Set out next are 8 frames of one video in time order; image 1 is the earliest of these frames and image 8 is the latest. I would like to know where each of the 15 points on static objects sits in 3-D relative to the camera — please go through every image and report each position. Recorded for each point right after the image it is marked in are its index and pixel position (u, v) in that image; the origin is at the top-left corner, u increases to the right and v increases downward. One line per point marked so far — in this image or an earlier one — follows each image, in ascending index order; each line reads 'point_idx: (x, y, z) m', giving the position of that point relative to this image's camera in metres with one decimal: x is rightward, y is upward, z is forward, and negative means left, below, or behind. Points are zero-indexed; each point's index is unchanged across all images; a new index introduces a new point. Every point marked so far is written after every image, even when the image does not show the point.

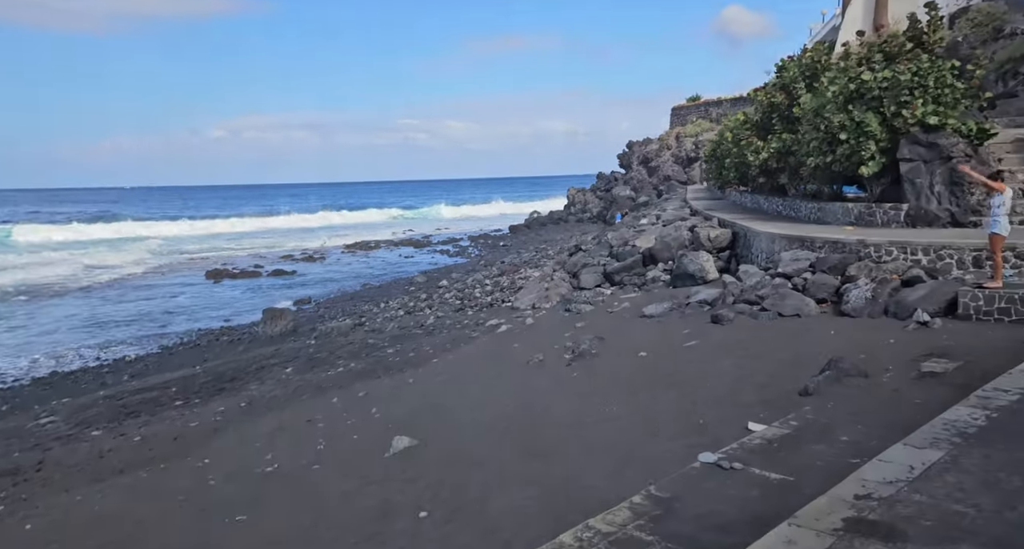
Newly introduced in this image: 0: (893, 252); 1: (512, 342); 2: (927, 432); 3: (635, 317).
0: (+7.5, +0.4, +13.8) m
1: (0.0, -1.4, +14.6) m
2: (+3.1, -1.2, +5.2) m
3: (+2.8, -0.9, +15.9) m
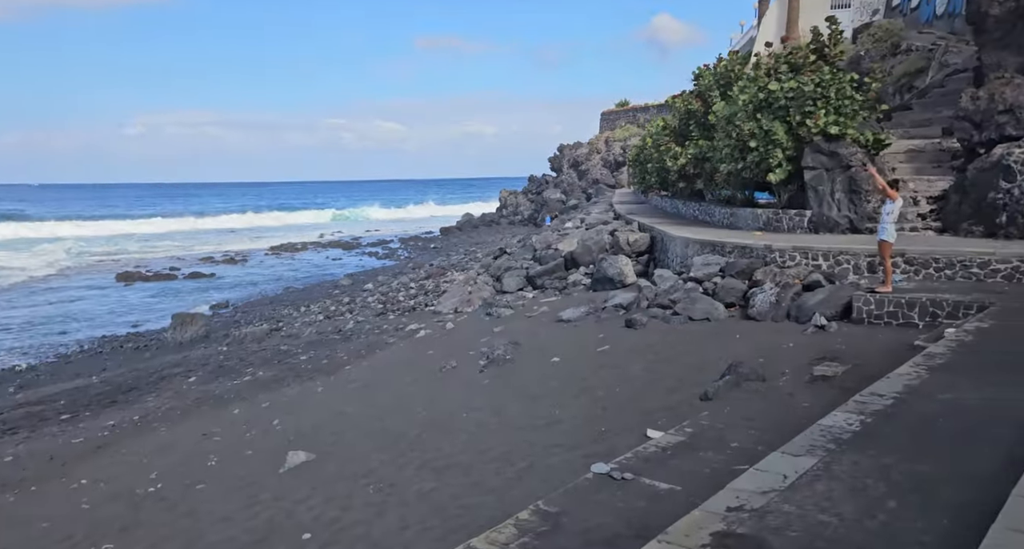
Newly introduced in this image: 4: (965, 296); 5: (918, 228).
0: (+5.8, +0.4, +14.3) m
1: (-1.7, -1.5, +14.4) m
2: (+2.2, -1.2, +5.4) m
3: (+0.9, -1.0, +15.9) m
4: (+7.1, -0.3, +11.2) m
5: (+8.5, +1.0, +14.9) m
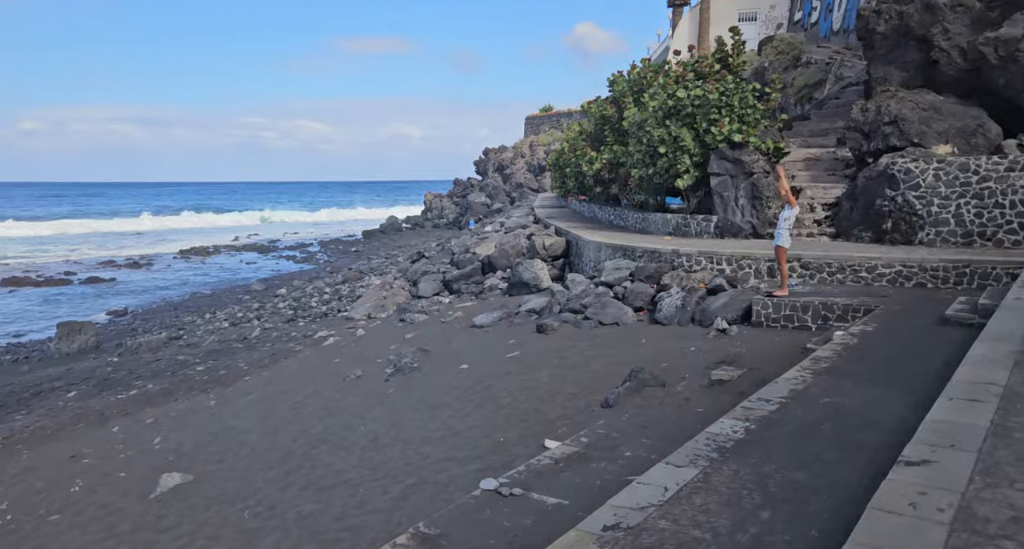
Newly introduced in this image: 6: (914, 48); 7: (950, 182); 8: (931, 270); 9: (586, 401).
0: (+3.9, +0.3, +14.6) m
1: (-3.5, -1.6, +13.9) m
2: (+1.3, -1.3, +5.3) m
3: (-1.0, -1.2, +15.7) m
4: (+5.6, -0.4, +11.6) m
5: (+6.6, +0.9, +15.4) m
6: (+9.6, +5.4, +17.0) m
7: (+8.3, +1.8, +13.5) m
8: (+7.2, +0.1, +12.2) m
9: (+0.9, -1.6, +8.9) m
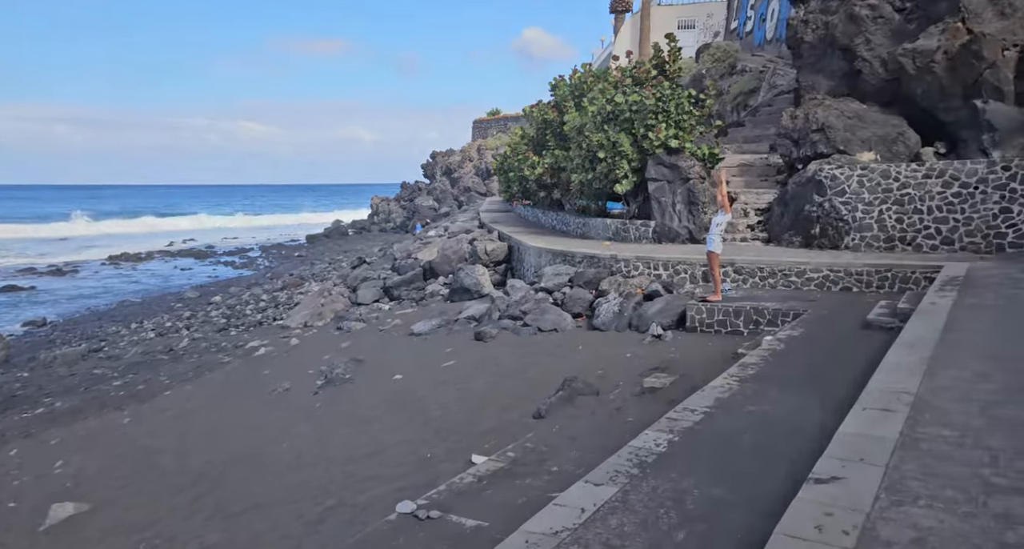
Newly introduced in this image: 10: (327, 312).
0: (+2.7, +0.2, +14.7) m
1: (-4.7, -1.8, +13.4) m
2: (+0.7, -1.4, +5.2) m
3: (-2.4, -1.3, +15.4) m
4: (+4.5, -0.5, +11.8) m
5: (+5.2, +0.8, +15.7) m
6: (+8.1, +5.4, +17.4) m
7: (+7.1, +1.7, +13.9) m
8: (+6.1, 0.0, +12.5) m
9: (+0.1, -1.7, +8.8) m
10: (-5.3, -1.1, +20.0) m
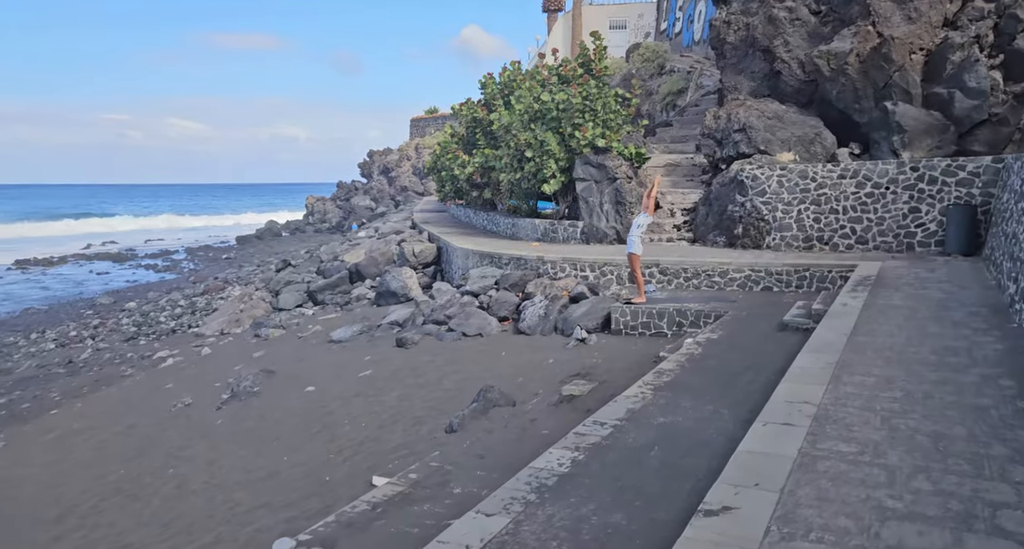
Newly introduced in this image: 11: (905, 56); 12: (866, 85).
0: (+1.1, +0.1, +14.5) m
1: (-6.1, -1.9, +12.6) m
2: (0.0, -1.5, +4.9) m
3: (-4.0, -1.4, +14.8) m
4: (+3.2, -0.5, +11.7) m
5: (+3.6, +0.8, +15.7) m
6: (+6.2, +5.4, +17.6) m
7: (+5.5, +1.7, +14.0) m
8: (+4.7, 0.0, +12.6) m
9: (-1.0, -1.8, +8.4) m
10: (-7.2, -1.2, +19.1) m
11: (+8.0, +4.5, +14.5) m
12: (+7.5, +4.0, +15.0) m
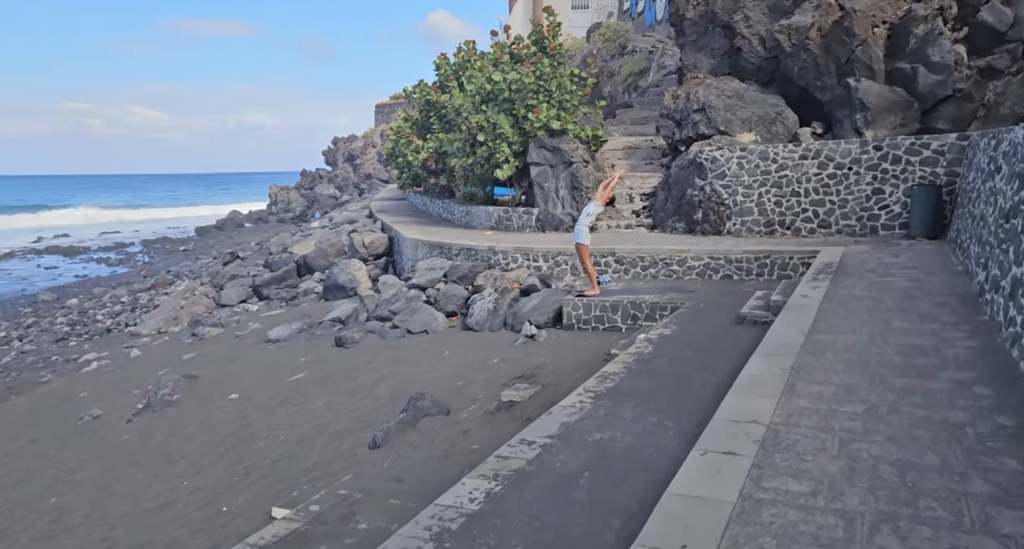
0: (+0.1, +0.3, +13.7) m
1: (-7.0, -1.9, +11.6) m
2: (-0.6, -1.5, +4.1) m
3: (-4.9, -1.3, +13.8) m
4: (+2.3, -0.3, +11.0) m
5: (+2.5, +1.0, +15.0) m
6: (+5.0, +5.7, +16.9) m
7: (+4.5, +2.0, +13.4) m
8: (+3.8, +0.2, +11.9) m
9: (-1.7, -1.8, +7.5) m
10: (-8.4, -1.1, +18.0) m
11: (+7.0, +4.8, +13.9) m
12: (+6.4, +4.3, +14.4) m
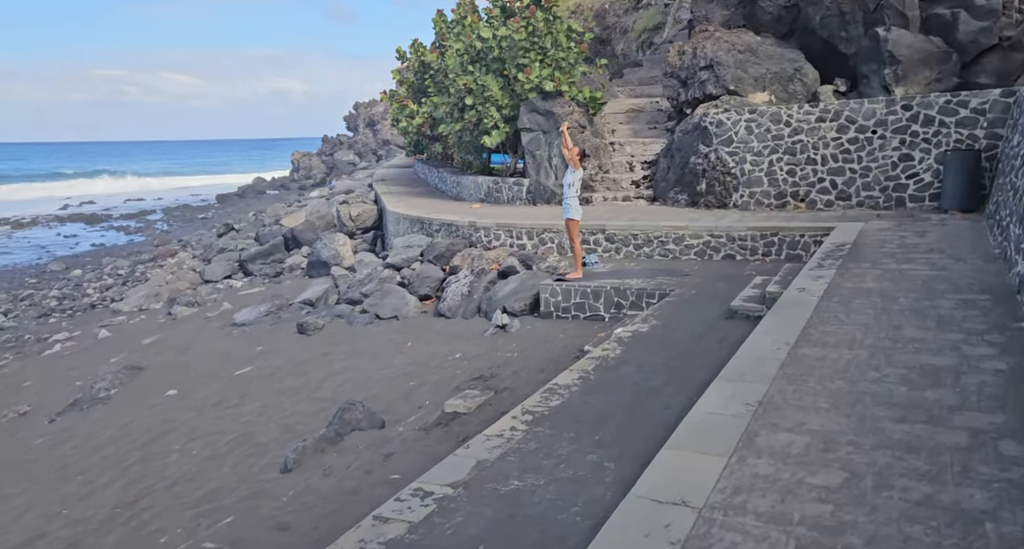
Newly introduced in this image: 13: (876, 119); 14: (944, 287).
0: (-0.2, +0.7, +12.5) m
1: (-7.4, -1.6, +10.8) m
2: (-1.3, -1.6, +3.0) m
3: (-5.2, -0.9, +12.9) m
4: (+1.9, -0.1, +9.8) m
5: (+2.3, +1.5, +13.6) m
6: (+4.8, +6.3, +15.3) m
7: (+4.2, +2.3, +11.9) m
8: (+3.4, +0.5, +10.6) m
9: (-2.3, -1.7, +6.5) m
10: (-8.5, -0.5, +17.3) m
11: (+6.6, +5.2, +12.1) m
12: (+6.1, +4.8, +12.7) m
13: (+5.7, +2.4, +11.2) m
14: (+3.9, -0.1, +6.4) m
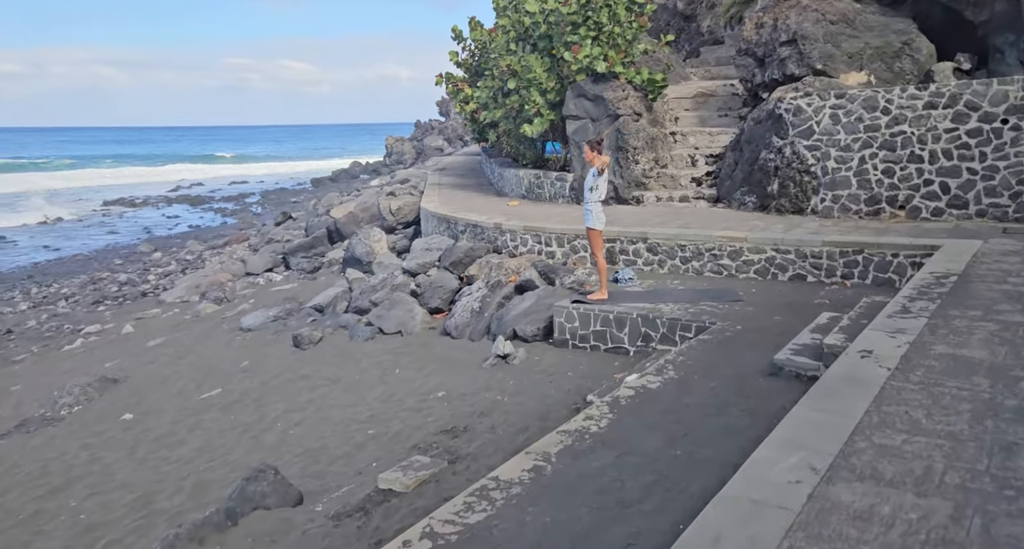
0: (+0.3, +0.5, +10.8) m
1: (-7.1, -1.6, +10.2) m
2: (-2.2, -1.9, +1.6) m
3: (-4.7, -0.9, +11.9) m
4: (+2.0, -0.4, +7.8) m
5: (+2.9, +1.3, +11.6) m
6: (+5.8, +6.0, +12.7) m
7: (+4.6, +2.0, +9.5) m
8: (+3.6, +0.2, +8.4) m
9: (-2.7, -1.9, +5.2) m
10: (-7.3, -0.3, +16.7) m
11: (+7.1, +4.8, +9.4) m
12: (+6.7, +4.4, +10.0) m
13: (+6.0, +2.1, +8.6) m
14: (+3.5, -0.5, +4.2) m
